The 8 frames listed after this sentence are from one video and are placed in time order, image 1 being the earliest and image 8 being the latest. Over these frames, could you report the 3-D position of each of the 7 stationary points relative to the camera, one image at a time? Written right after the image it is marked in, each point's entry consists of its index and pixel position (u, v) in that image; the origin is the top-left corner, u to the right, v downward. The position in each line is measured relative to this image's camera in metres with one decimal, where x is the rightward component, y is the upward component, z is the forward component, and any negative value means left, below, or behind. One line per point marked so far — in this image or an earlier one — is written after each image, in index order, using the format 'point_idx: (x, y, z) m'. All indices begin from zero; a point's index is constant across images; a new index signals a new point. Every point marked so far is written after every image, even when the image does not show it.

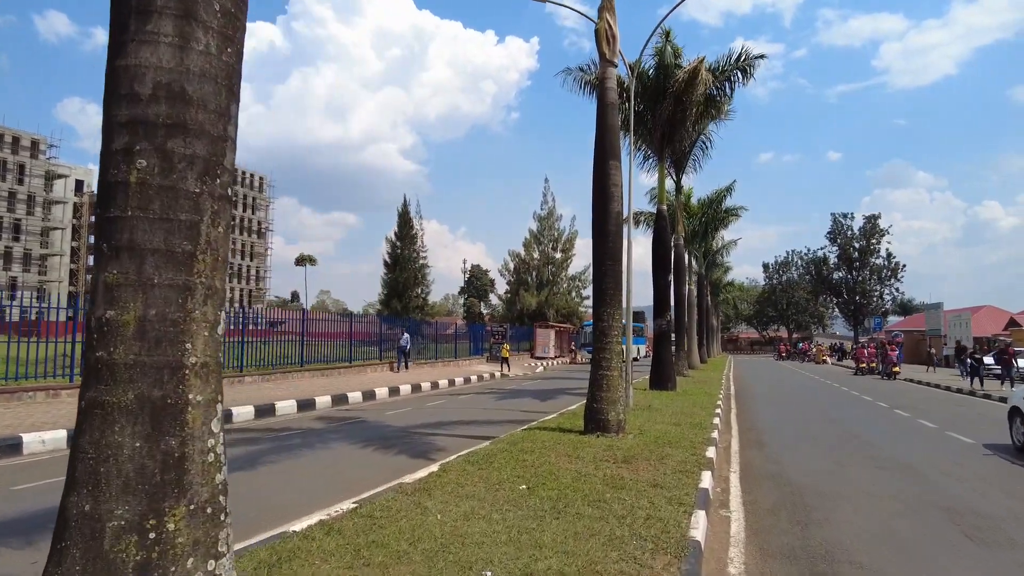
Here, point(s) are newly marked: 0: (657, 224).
0: (+4.2, +1.9, +19.8) m
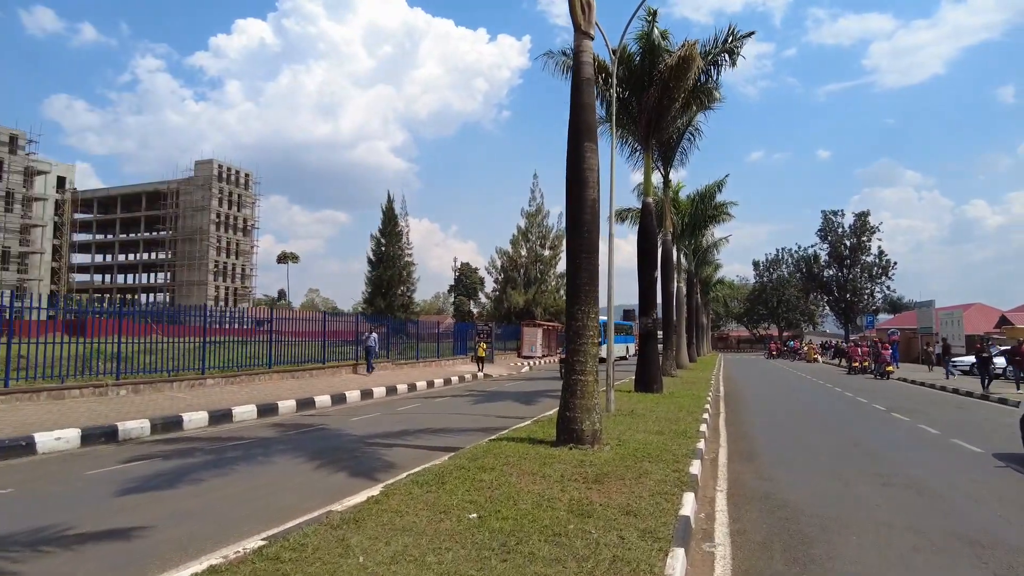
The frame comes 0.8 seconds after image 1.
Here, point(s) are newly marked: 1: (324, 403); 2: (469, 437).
0: (+3.6, +2.0, +18.9) m
1: (-4.8, -2.9, +17.3) m
2: (-0.7, -2.3, +10.5) m
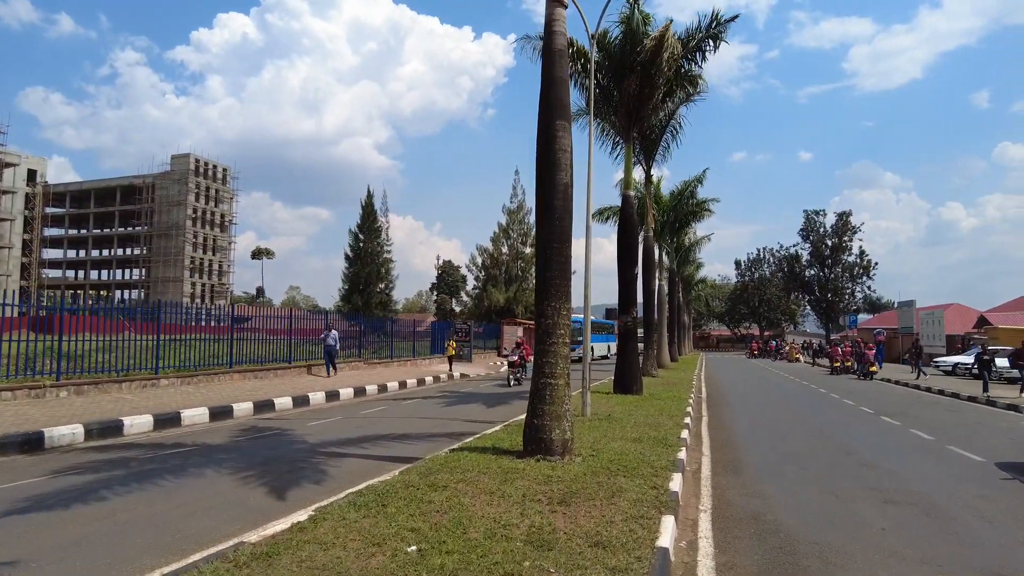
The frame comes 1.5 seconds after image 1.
0: (+2.9, +2.0, +18.0) m
1: (-5.4, -2.8, +16.3) m
2: (-1.2, -2.2, +9.6) m
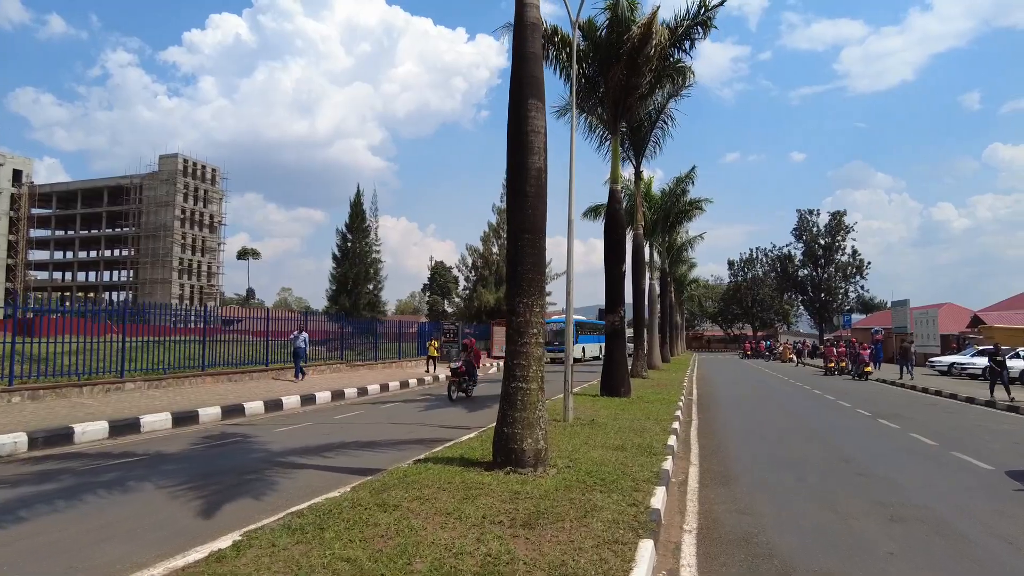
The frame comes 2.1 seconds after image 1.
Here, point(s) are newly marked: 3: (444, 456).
0: (+2.5, +2.1, +17.4) m
1: (-5.8, -2.8, +15.5) m
2: (-1.5, -2.2, +8.8) m
3: (-0.8, -1.9, +7.8) m
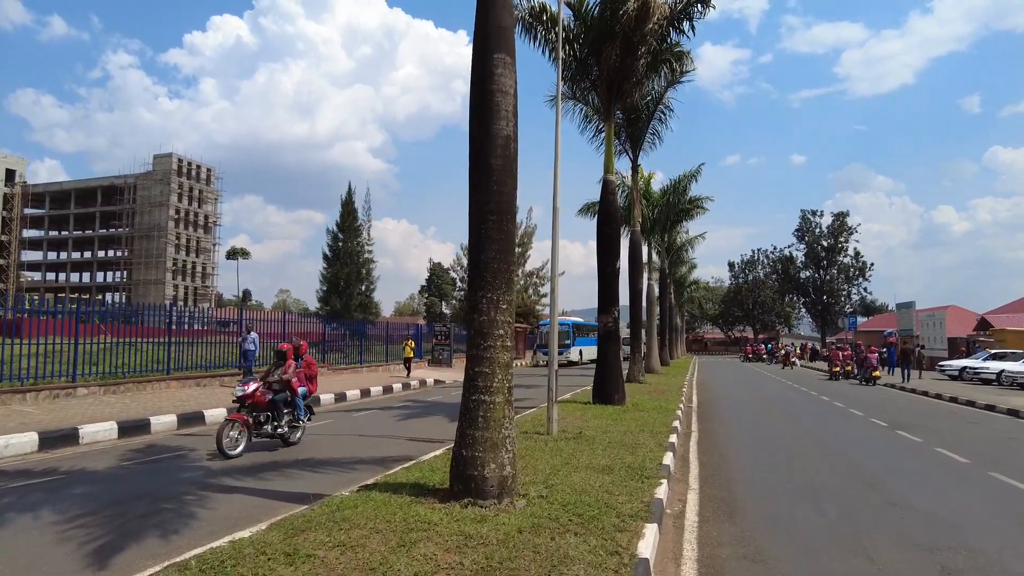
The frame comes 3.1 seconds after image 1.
0: (+2.2, +2.1, +16.1) m
1: (-6.2, -2.7, +14.3) m
2: (-1.9, -2.1, +7.6) m
3: (-1.1, -1.8, +6.5) m
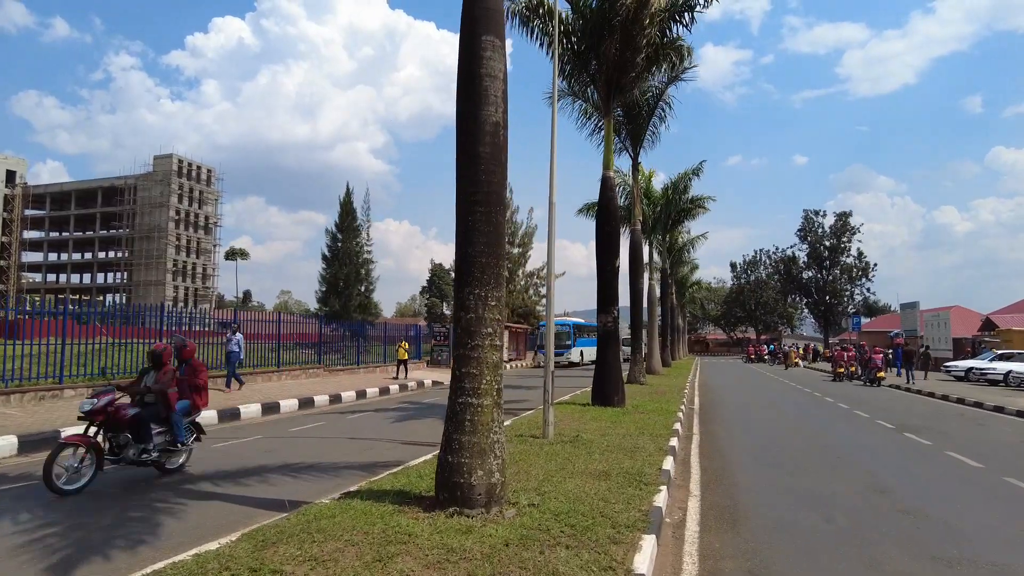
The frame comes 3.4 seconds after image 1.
0: (+2.1, +2.1, +15.8) m
1: (-6.2, -2.7, +14.0) m
2: (-2.0, -2.1, +7.3) m
3: (-1.2, -1.8, +6.2) m
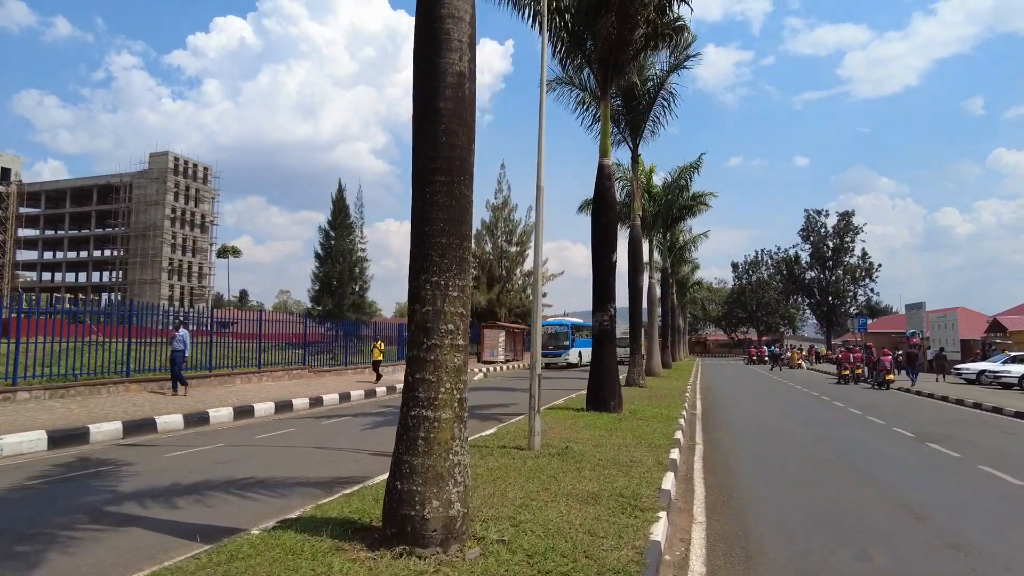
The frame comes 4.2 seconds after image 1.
0: (+1.9, +2.2, +14.8) m
1: (-6.5, -2.6, +12.9) m
2: (-2.2, -2.0, +6.2) m
3: (-1.4, -1.7, +5.2) m
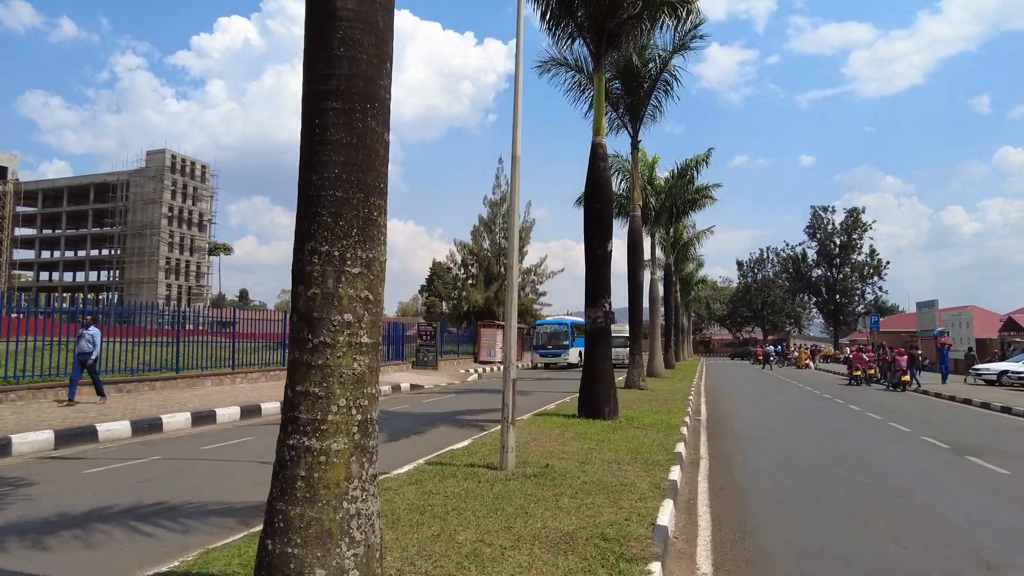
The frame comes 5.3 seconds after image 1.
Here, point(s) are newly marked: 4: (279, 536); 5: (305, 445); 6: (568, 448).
0: (+1.6, +2.3, +13.4) m
1: (-6.8, -2.5, +11.6) m
2: (-2.5, -1.9, +4.9) m
3: (-1.8, -1.6, +3.8) m
4: (-1.0, -1.1, +3.1) m
5: (-0.9, -0.7, +3.1) m
6: (+0.7, -2.0, +8.5) m
